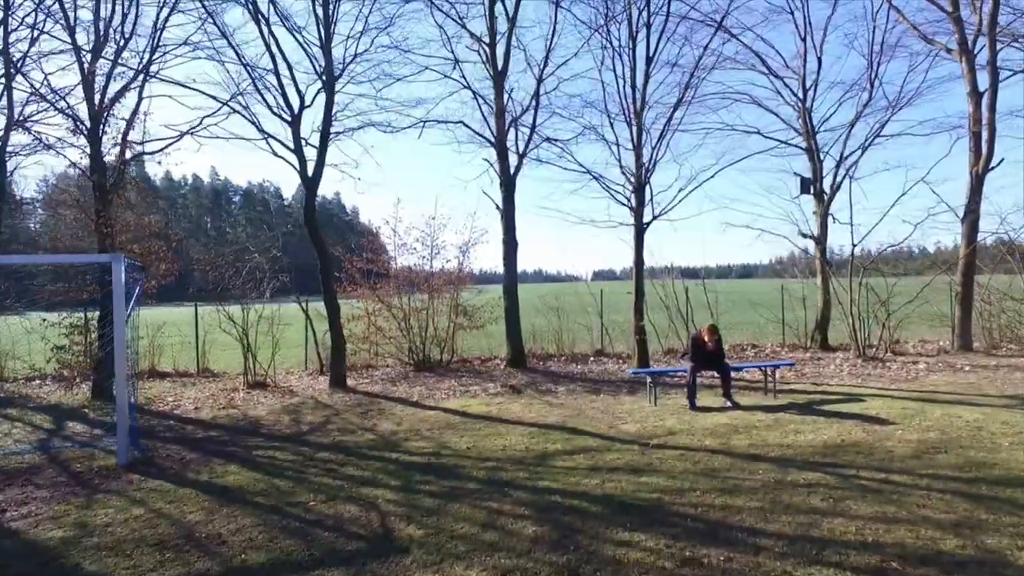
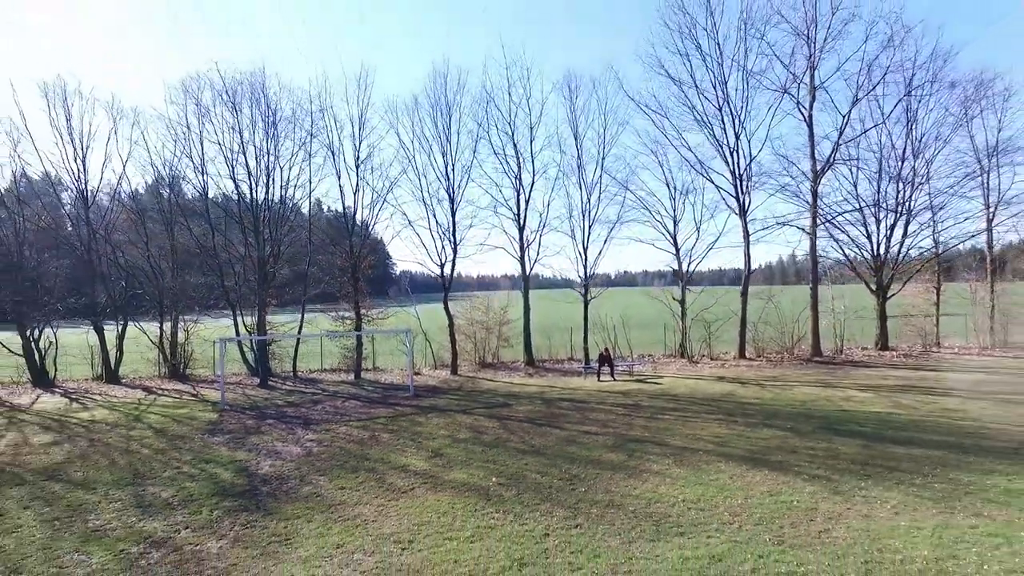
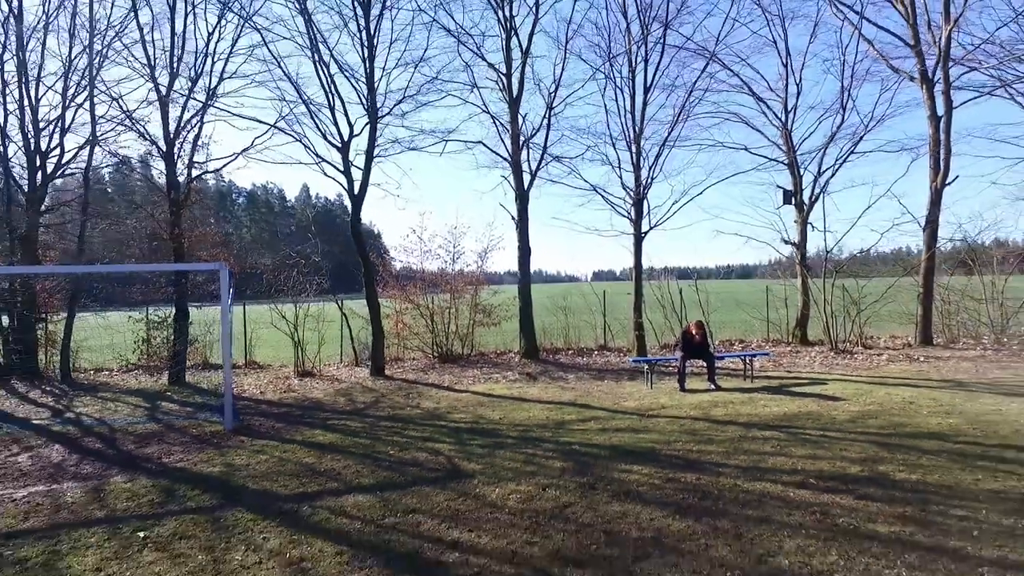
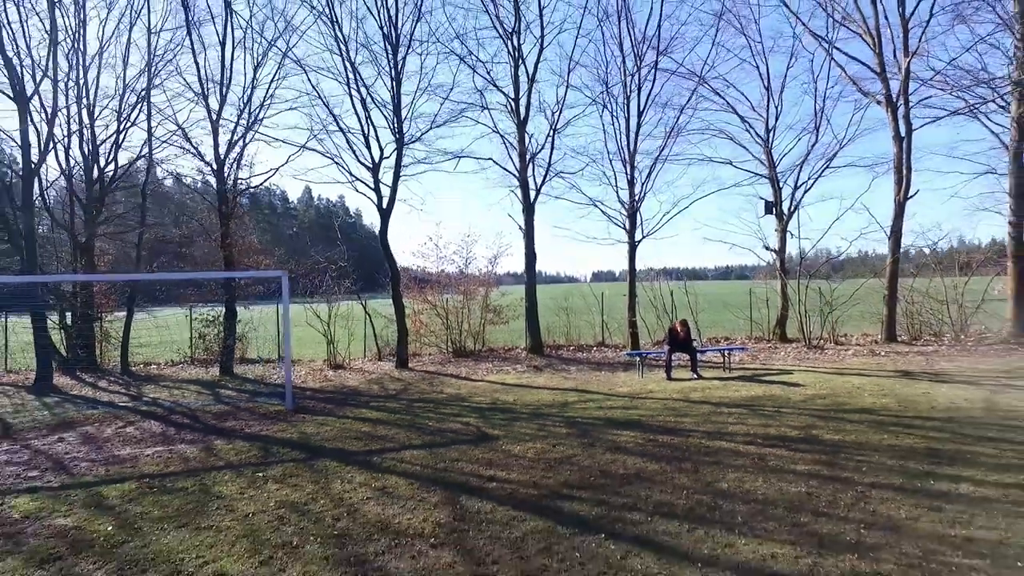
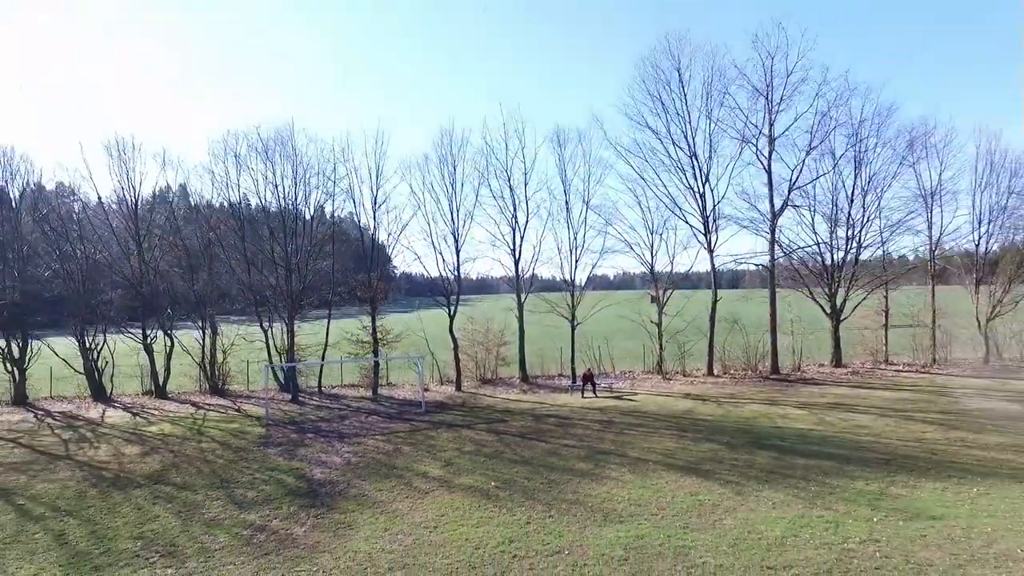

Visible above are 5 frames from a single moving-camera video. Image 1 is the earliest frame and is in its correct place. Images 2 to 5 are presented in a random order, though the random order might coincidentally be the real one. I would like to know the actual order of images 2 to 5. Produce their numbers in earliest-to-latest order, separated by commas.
3, 4, 2, 5
